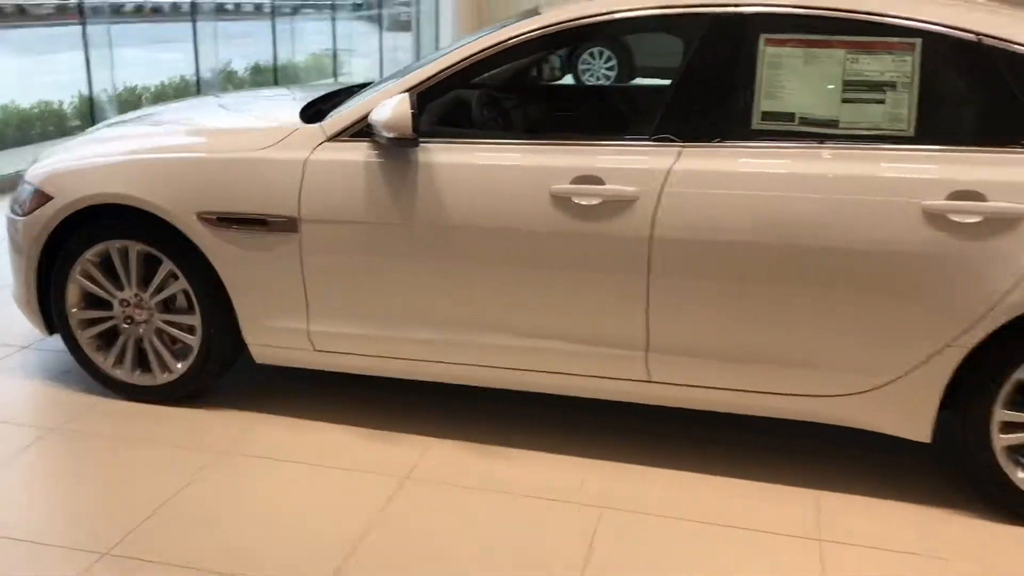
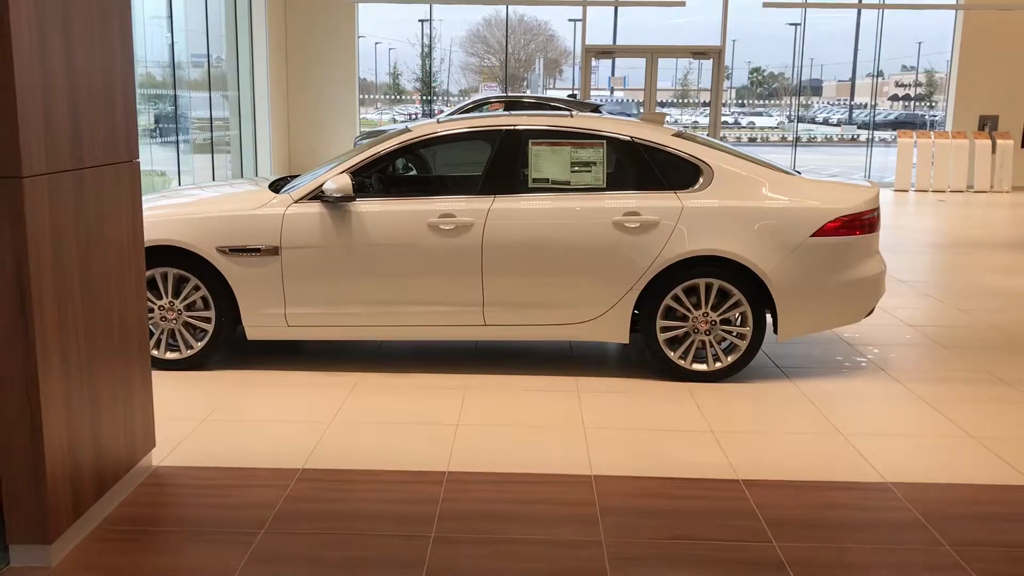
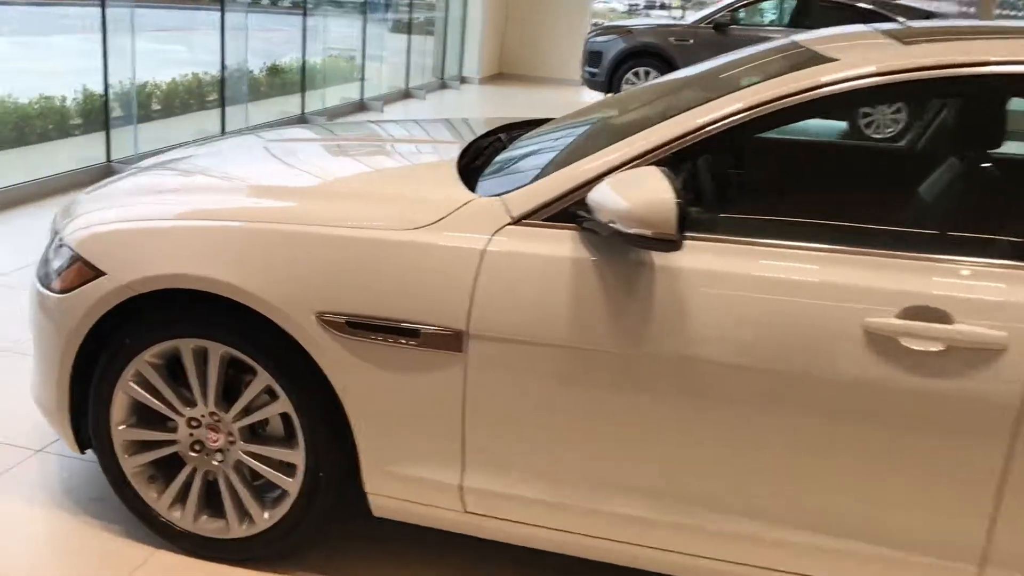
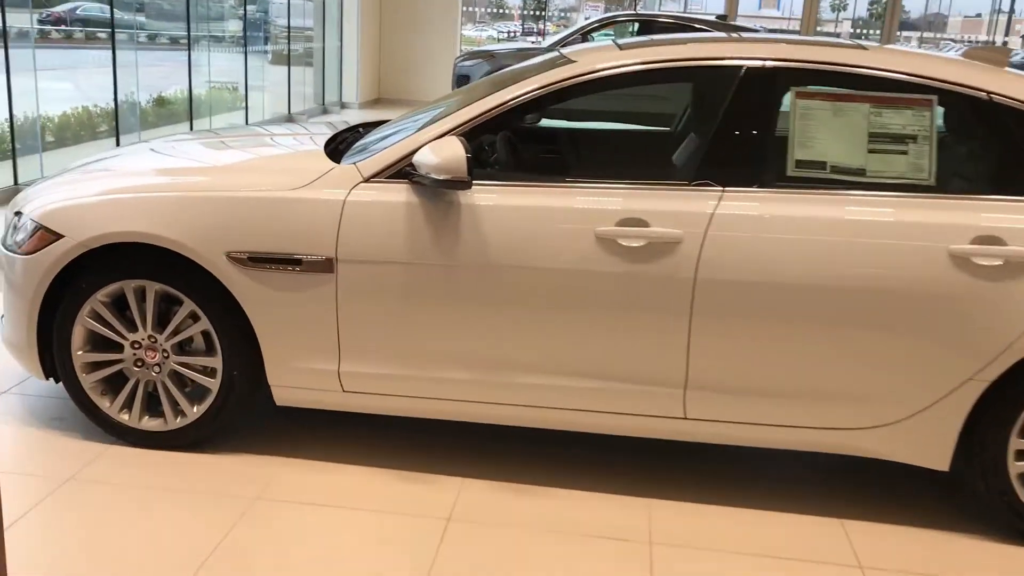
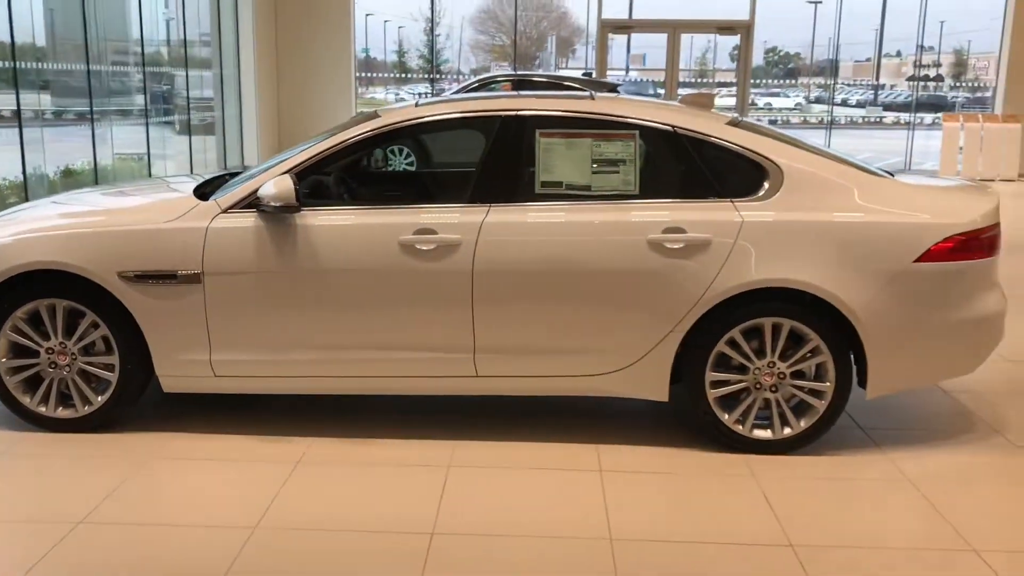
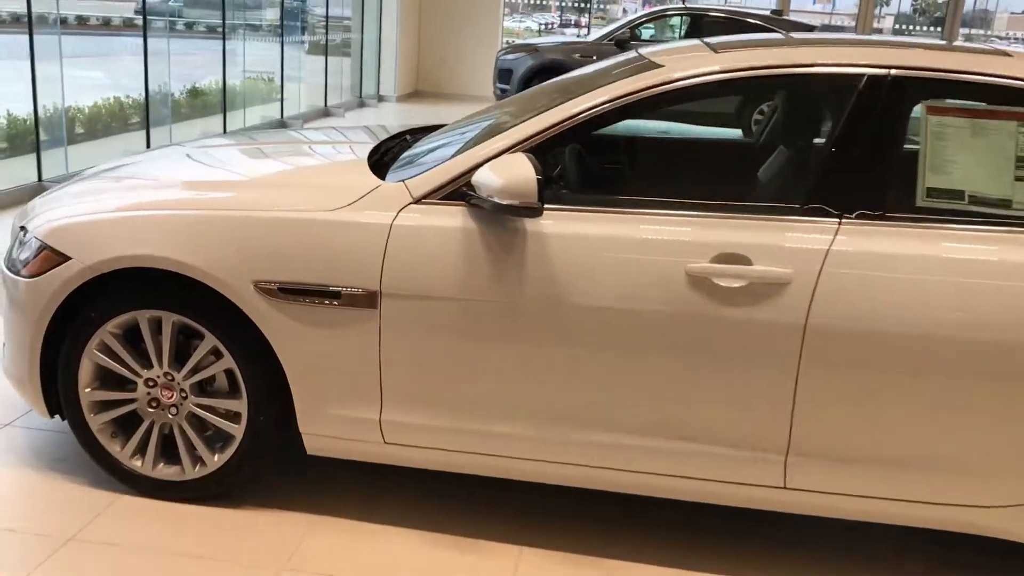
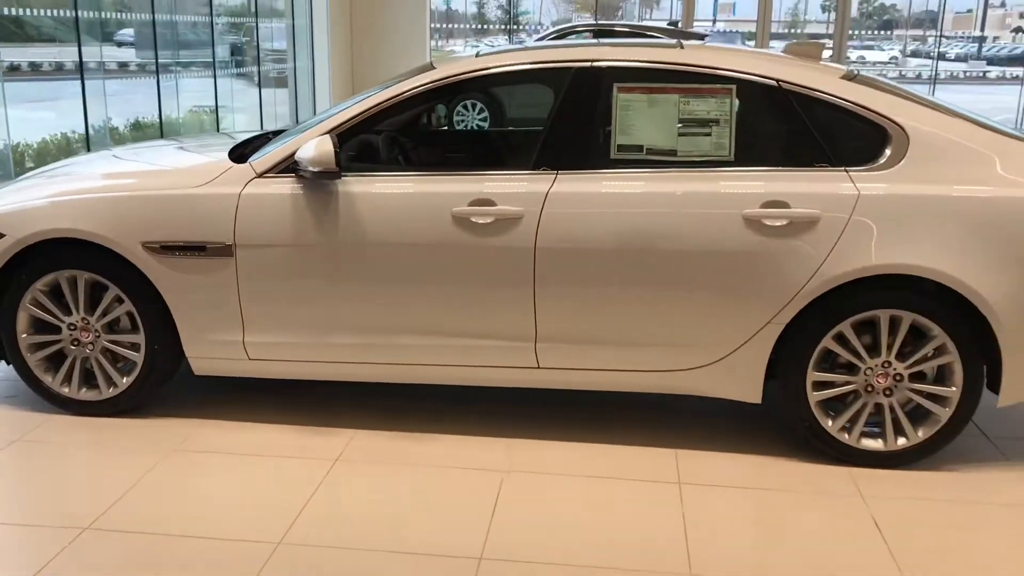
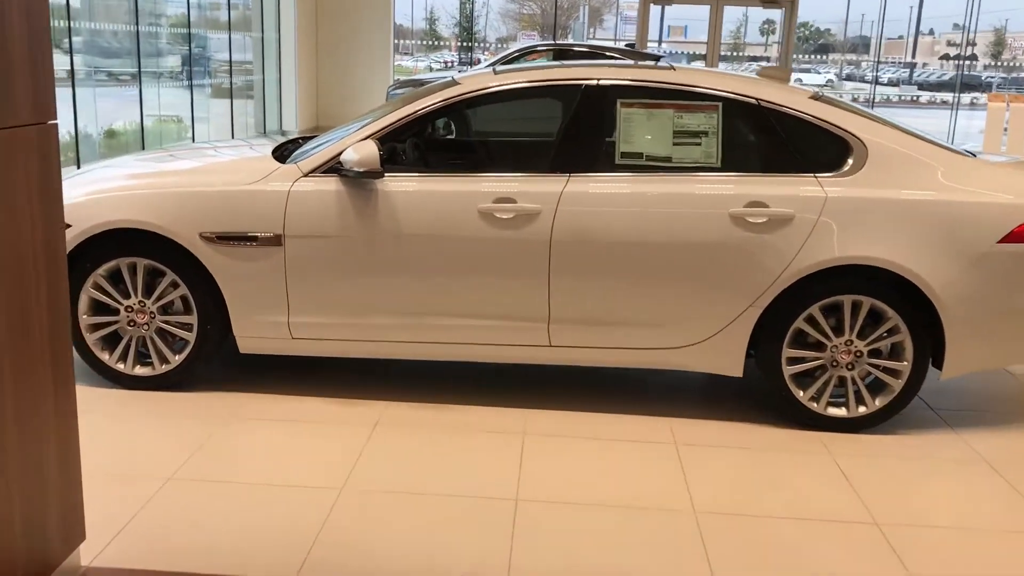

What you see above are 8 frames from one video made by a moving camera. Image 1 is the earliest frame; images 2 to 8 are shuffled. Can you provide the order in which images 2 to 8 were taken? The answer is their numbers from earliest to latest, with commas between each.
7, 5, 2, 8, 4, 6, 3
